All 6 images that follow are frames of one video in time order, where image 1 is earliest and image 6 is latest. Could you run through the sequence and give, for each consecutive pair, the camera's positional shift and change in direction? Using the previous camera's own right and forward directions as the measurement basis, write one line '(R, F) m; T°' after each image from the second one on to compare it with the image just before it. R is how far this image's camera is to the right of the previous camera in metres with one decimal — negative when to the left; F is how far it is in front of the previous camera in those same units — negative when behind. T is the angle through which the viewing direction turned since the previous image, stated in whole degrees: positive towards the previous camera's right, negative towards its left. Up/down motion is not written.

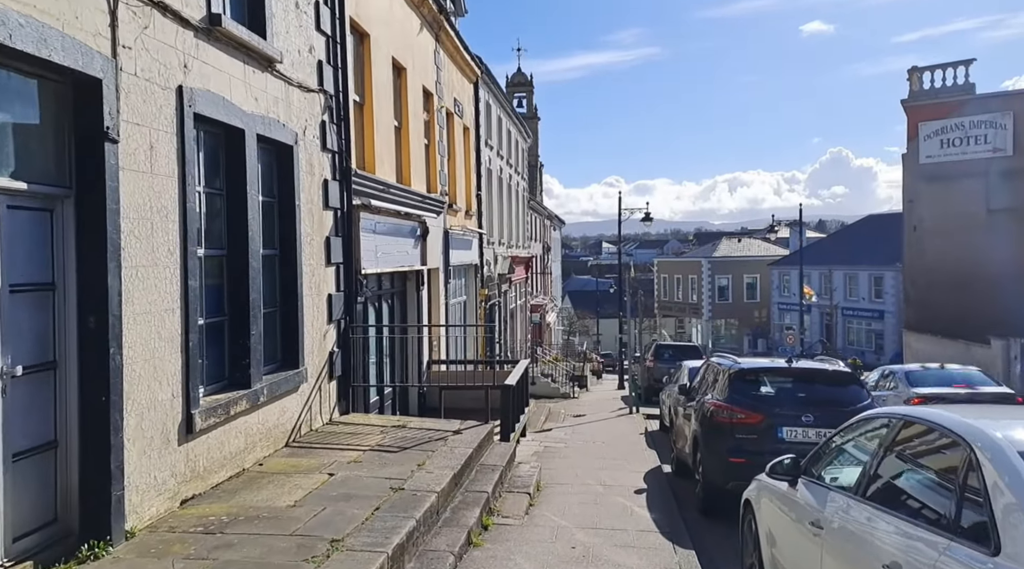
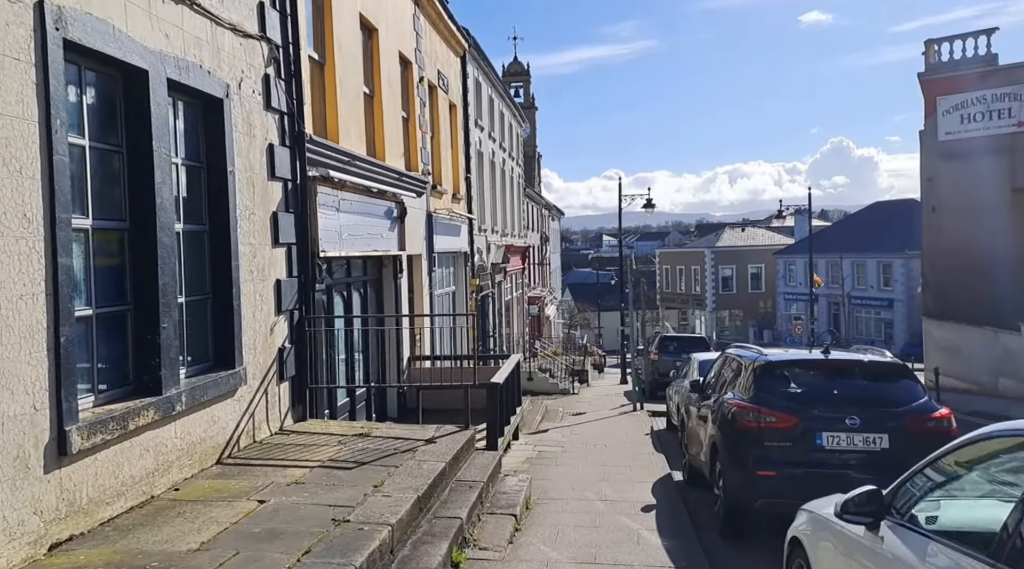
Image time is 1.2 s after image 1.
(+0.2, +1.4) m; 0°
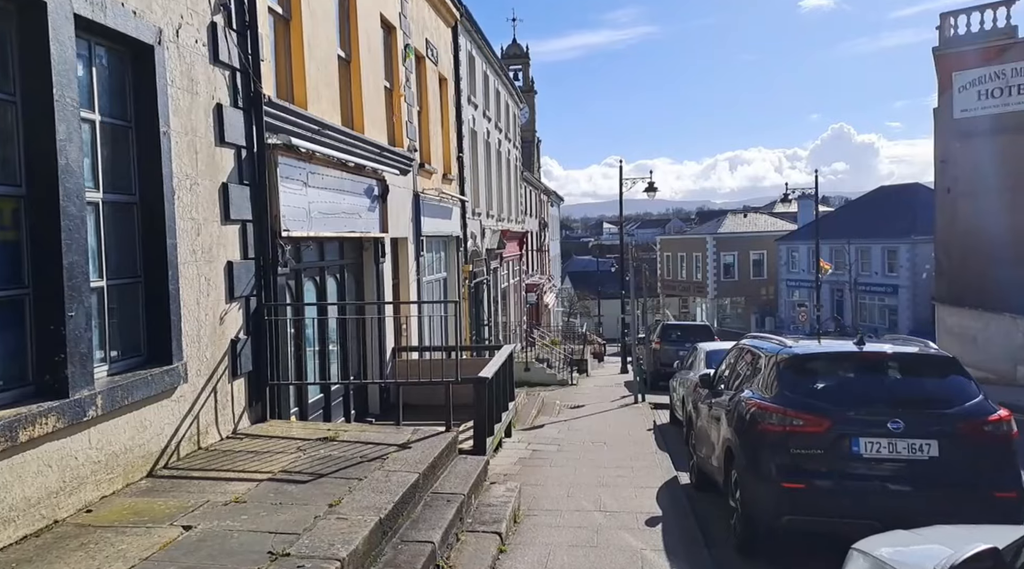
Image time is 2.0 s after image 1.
(+0.1, +1.0) m; 0°
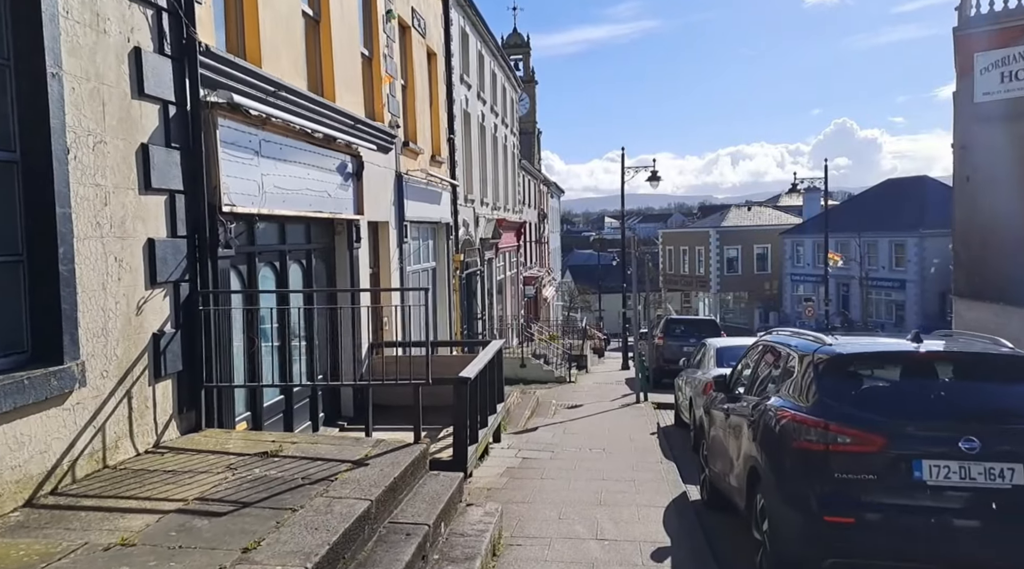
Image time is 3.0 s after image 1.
(+0.1, +1.1) m; 0°
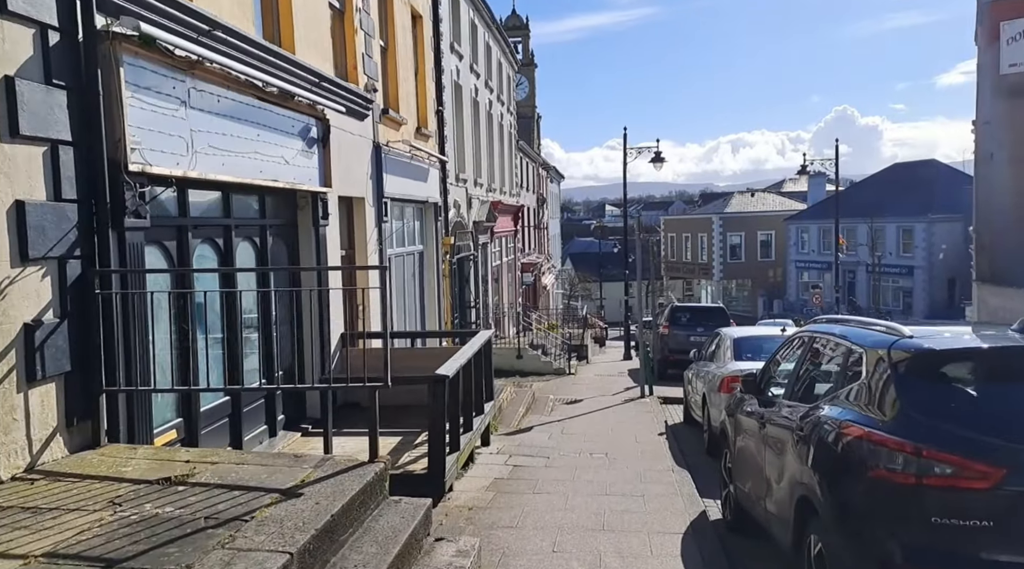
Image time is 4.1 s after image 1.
(+0.1, +1.3) m; 0°
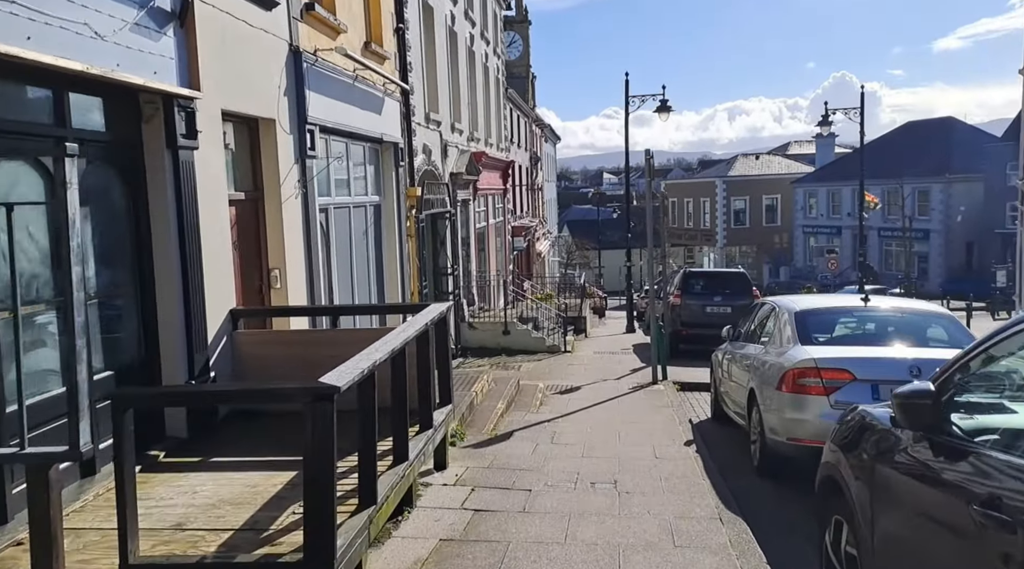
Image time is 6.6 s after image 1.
(+0.2, +2.9) m; 0°
